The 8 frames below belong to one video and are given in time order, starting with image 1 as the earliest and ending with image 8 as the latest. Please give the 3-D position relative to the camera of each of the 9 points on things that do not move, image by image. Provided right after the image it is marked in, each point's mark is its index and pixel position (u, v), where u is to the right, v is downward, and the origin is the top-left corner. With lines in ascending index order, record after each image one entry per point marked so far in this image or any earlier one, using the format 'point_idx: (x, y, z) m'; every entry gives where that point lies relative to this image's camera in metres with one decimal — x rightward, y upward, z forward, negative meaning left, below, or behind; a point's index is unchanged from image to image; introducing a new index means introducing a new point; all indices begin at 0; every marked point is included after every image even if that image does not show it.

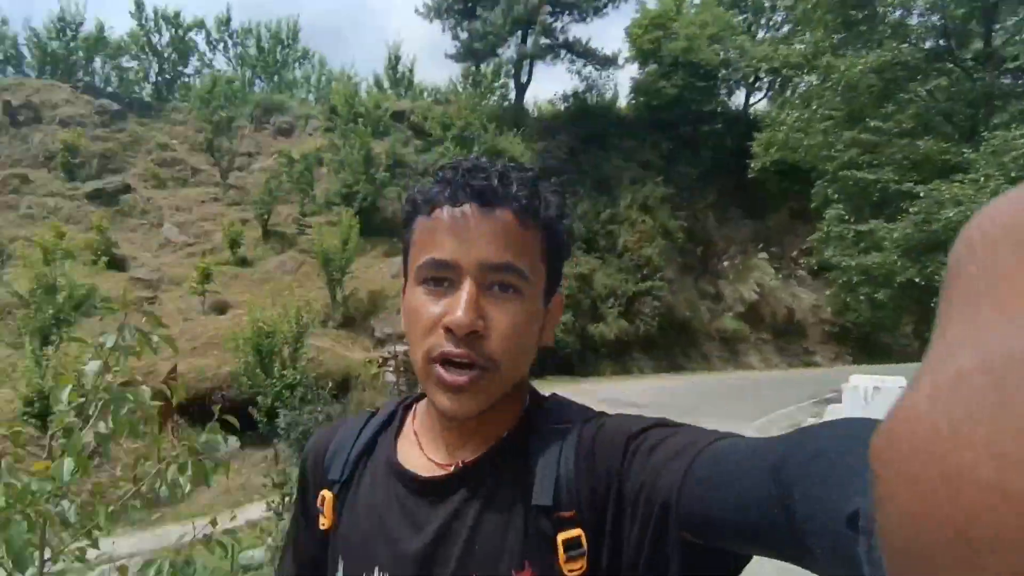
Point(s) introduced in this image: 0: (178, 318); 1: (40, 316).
0: (-7.8, -0.7, +13.2) m
1: (-8.4, -0.6, +10.5) m
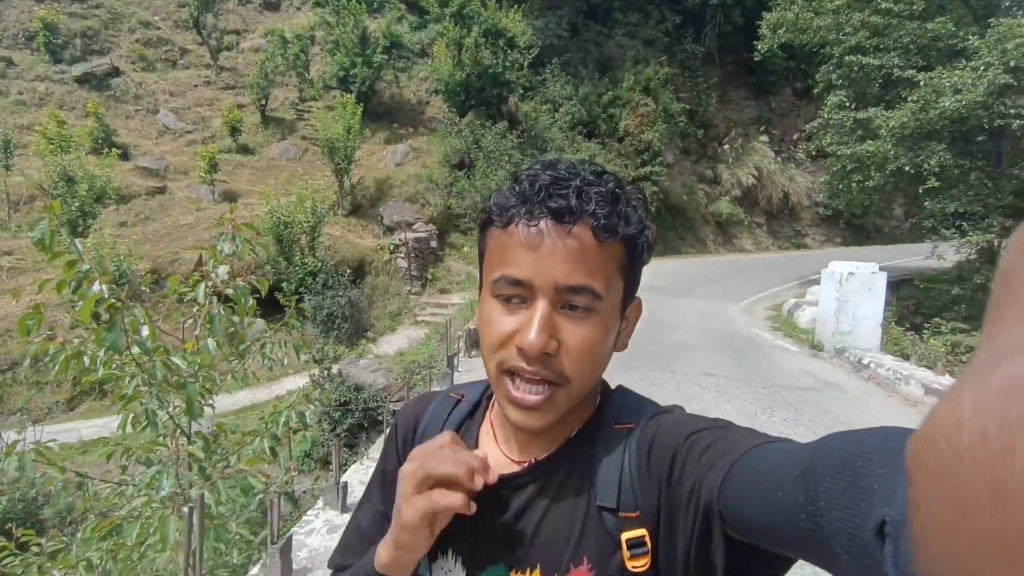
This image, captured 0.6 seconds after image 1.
0: (-7.7, +1.9, +13.6) m
1: (-8.2, +1.5, +10.9) m
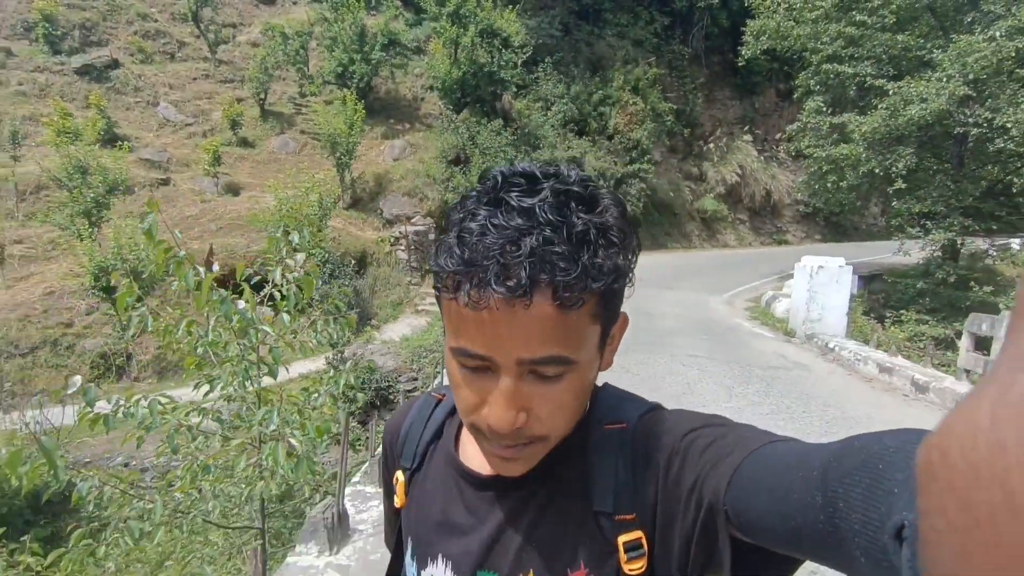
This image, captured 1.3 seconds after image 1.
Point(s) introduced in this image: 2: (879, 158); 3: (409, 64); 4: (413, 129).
0: (-7.8, +2.2, +14.1) m
1: (-8.3, +1.7, +11.3) m
2: (+7.2, +2.5, +11.3) m
3: (-3.6, +7.8, +20.0) m
4: (-3.2, +5.1, +18.4) m
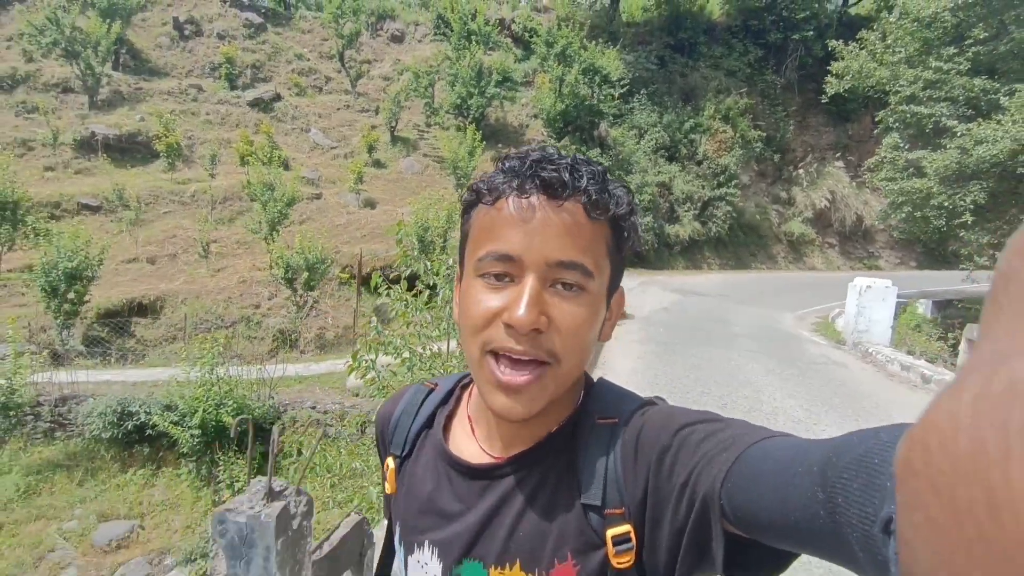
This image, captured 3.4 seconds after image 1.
0: (-5.1, +2.3, +17.2) m
1: (-6.0, +1.9, +14.5) m
2: (+9.3, +2.0, +12.3) m
3: (+0.2, +7.5, +22.6) m
4: (+0.2, +4.9, +20.8) m
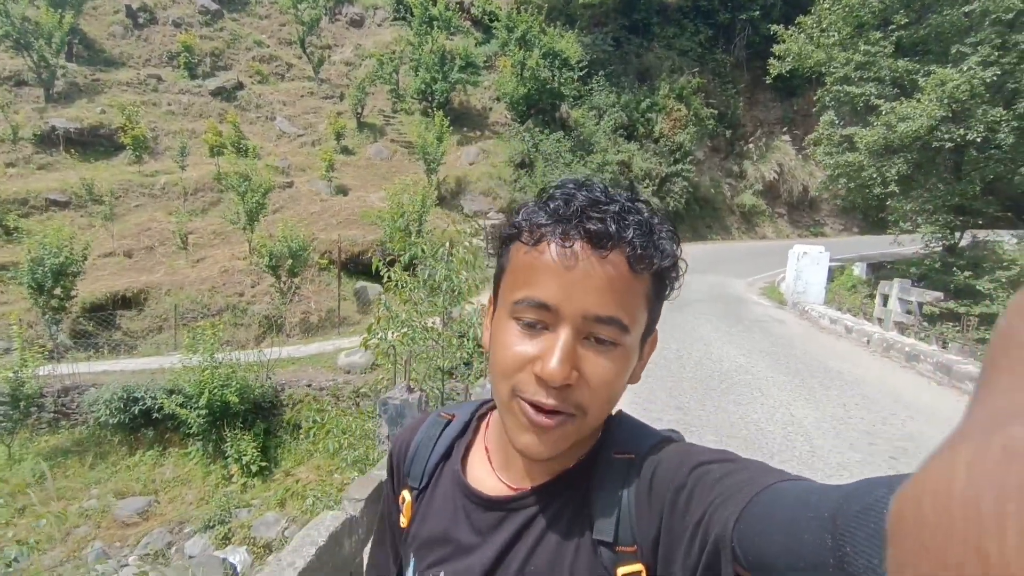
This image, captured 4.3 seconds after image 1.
0: (-6.0, +2.7, +17.7) m
1: (-6.8, +2.2, +15.0) m
2: (+8.7, +2.9, +13.6) m
3: (-1.3, +8.4, +23.1) m
4: (-1.0, +5.7, +21.5) m
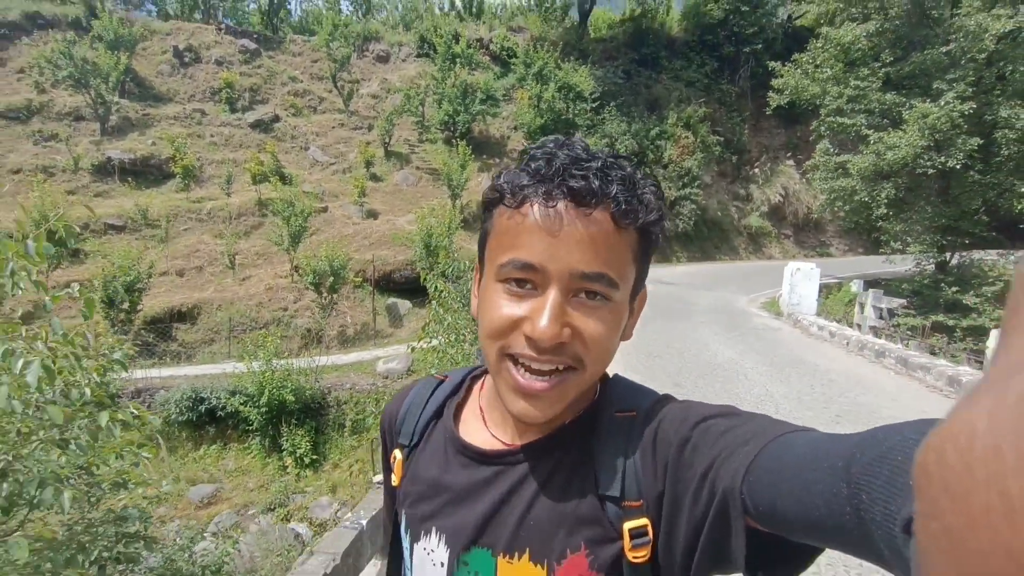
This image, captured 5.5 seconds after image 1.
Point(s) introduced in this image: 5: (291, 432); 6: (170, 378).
0: (-5.4, +2.2, +19.1) m
1: (-6.2, +1.8, +16.4) m
2: (+9.2, +2.5, +14.8) m
3: (-0.5, +7.6, +24.7) m
4: (-0.4, +5.0, +23.0) m
5: (-4.2, -2.8, +11.0) m
6: (-7.5, -2.0, +12.7) m
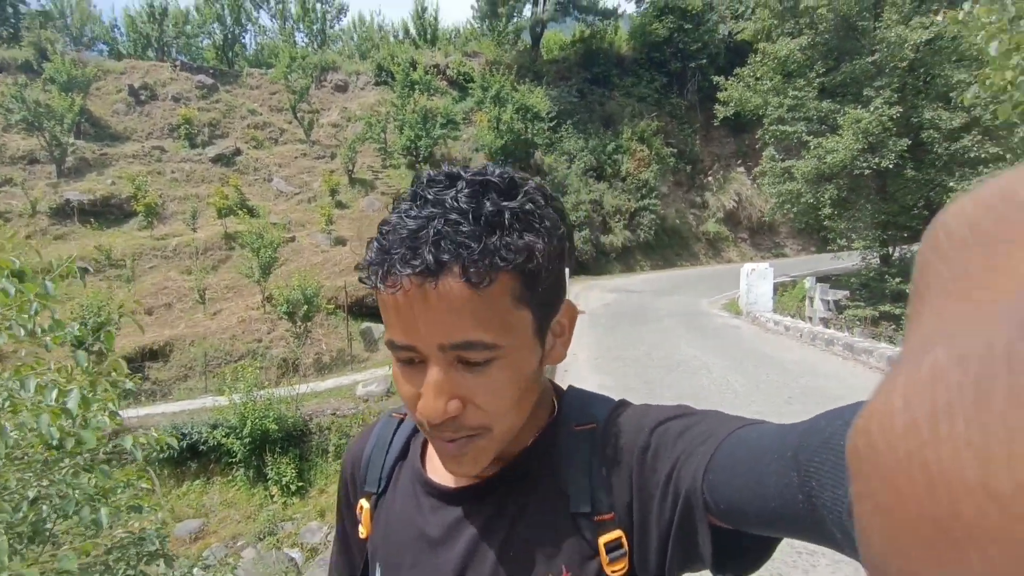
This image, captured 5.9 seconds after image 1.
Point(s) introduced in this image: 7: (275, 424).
0: (-6.5, +1.3, +19.3) m
1: (-7.1, +0.9, +16.5) m
2: (+8.3, +2.6, +15.8) m
3: (-2.3, +6.8, +25.3) m
4: (-1.8, +4.2, +23.5) m
5: (-4.6, -3.3, +11.1) m
6: (-8.0, -2.8, +12.6) m
7: (-4.6, -2.6, +11.2) m
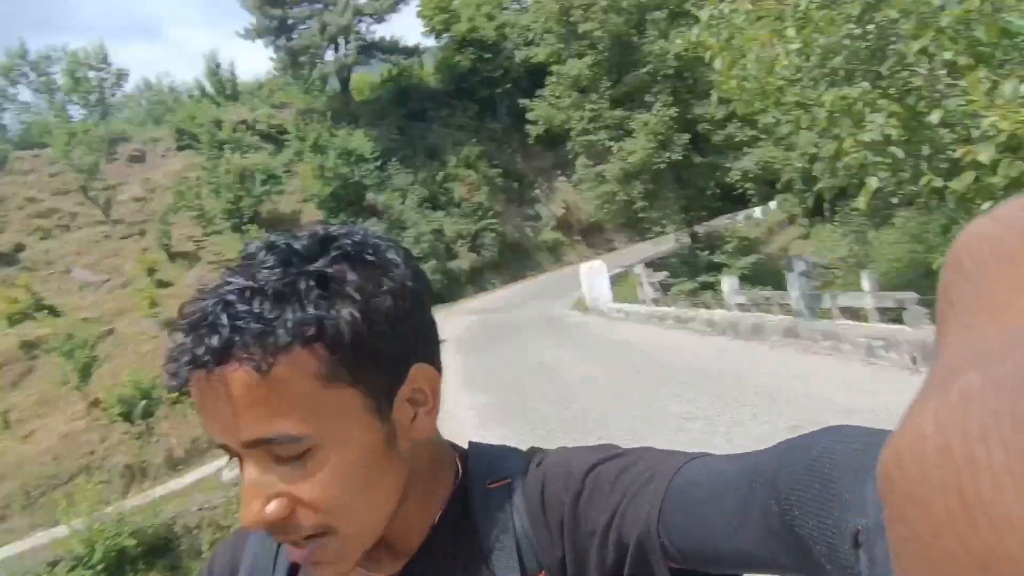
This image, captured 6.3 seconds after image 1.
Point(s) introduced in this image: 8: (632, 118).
0: (-11.0, -1.5, +17.4) m
1: (-10.9, -1.8, +14.5) m
2: (+3.5, +3.0, +17.7) m
3: (-9.6, +4.3, +24.4) m
4: (-8.2, +2.0, +22.7) m
5: (-6.2, -5.0, +9.8) m
6: (-9.9, -5.3, +10.5) m
7: (-6.4, -4.4, +10.0) m
8: (+3.7, +5.2, +17.6) m
